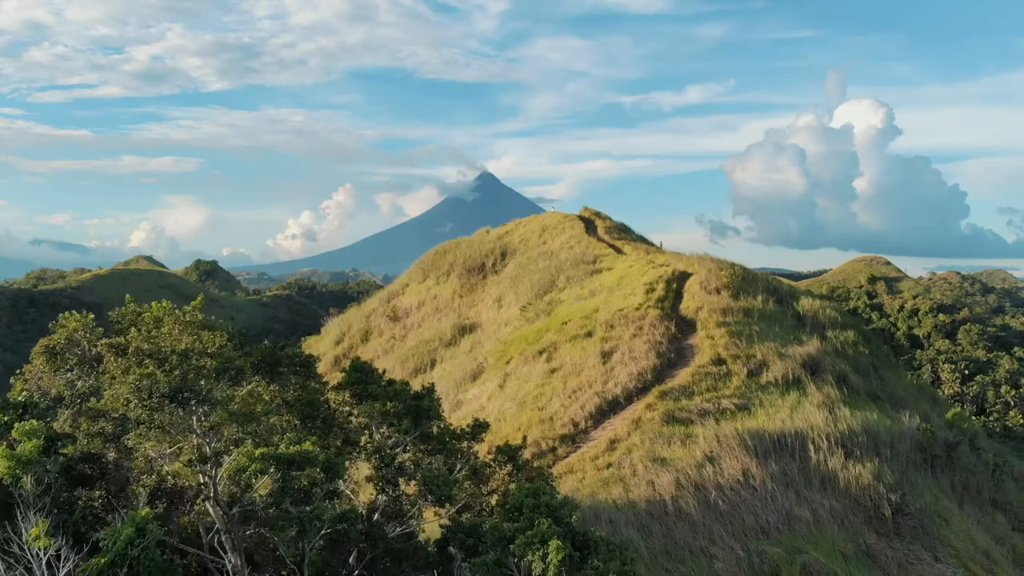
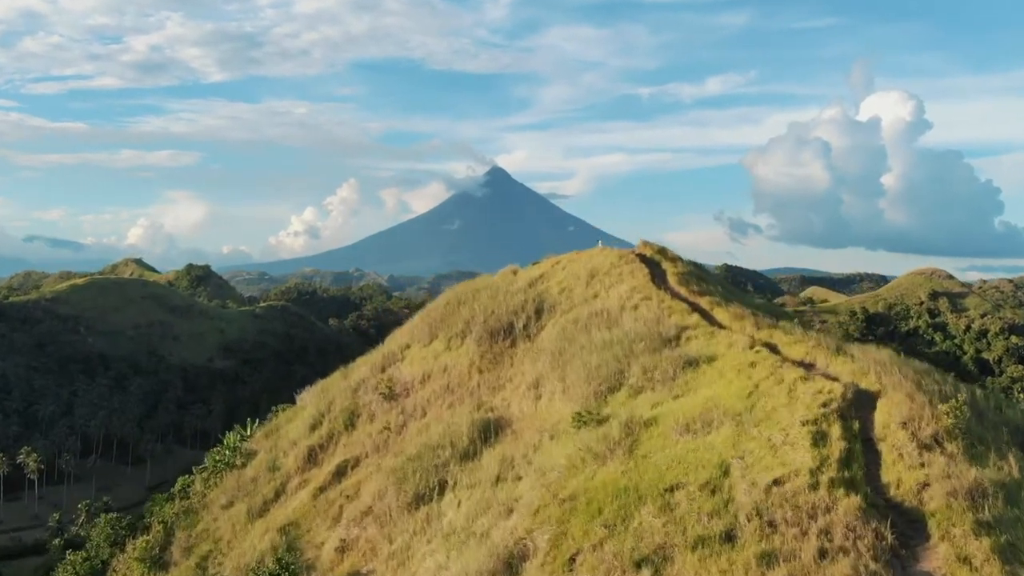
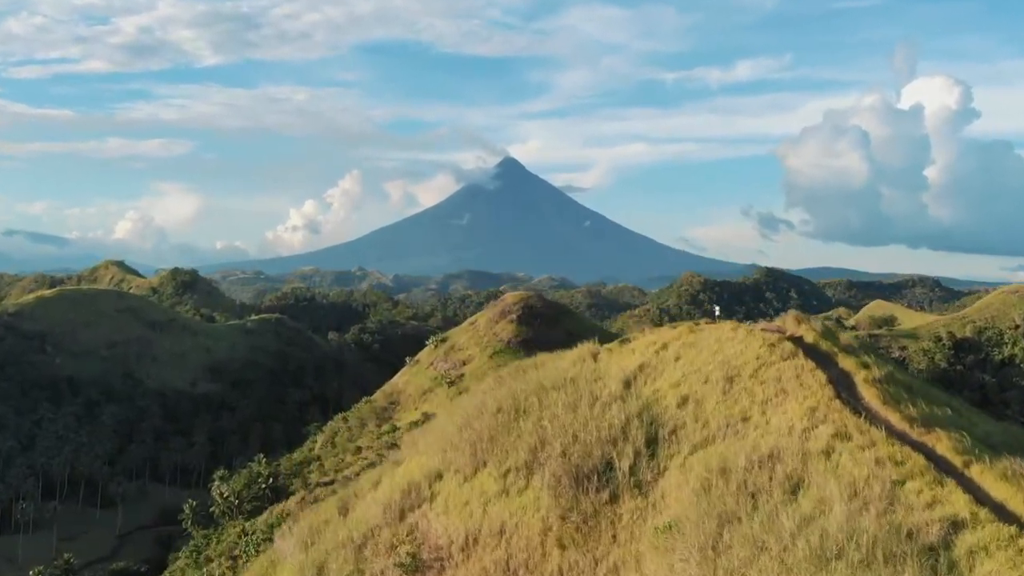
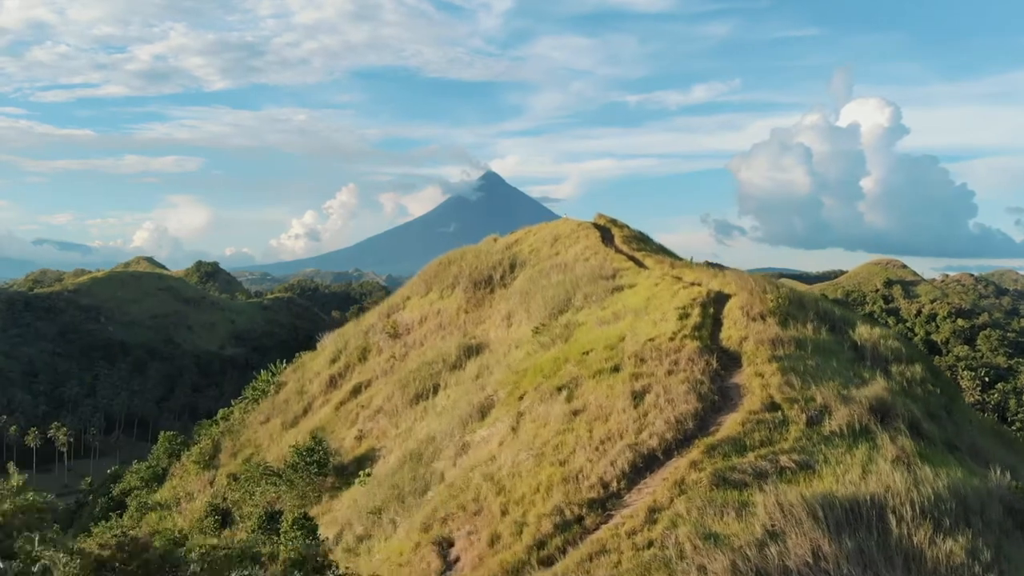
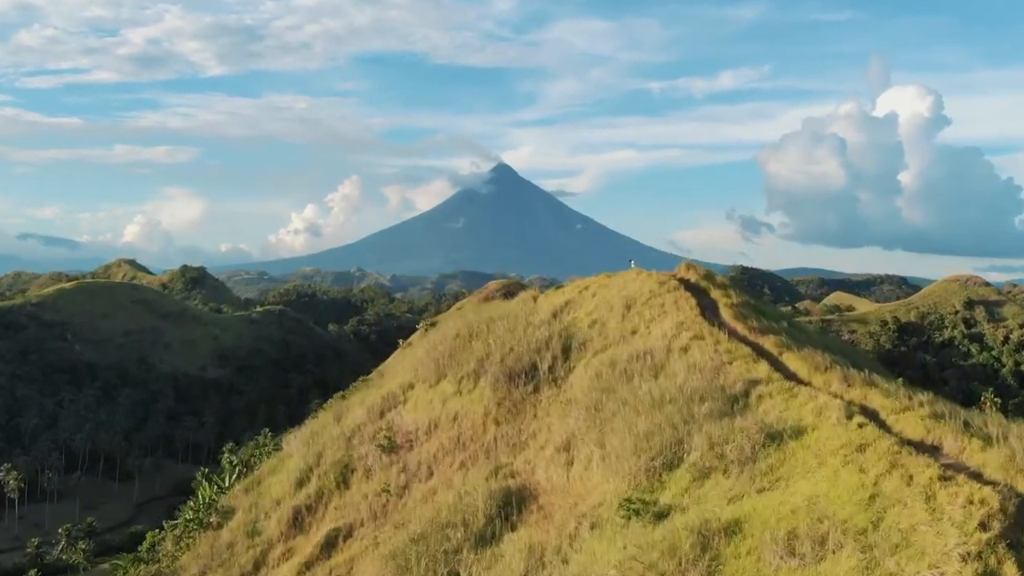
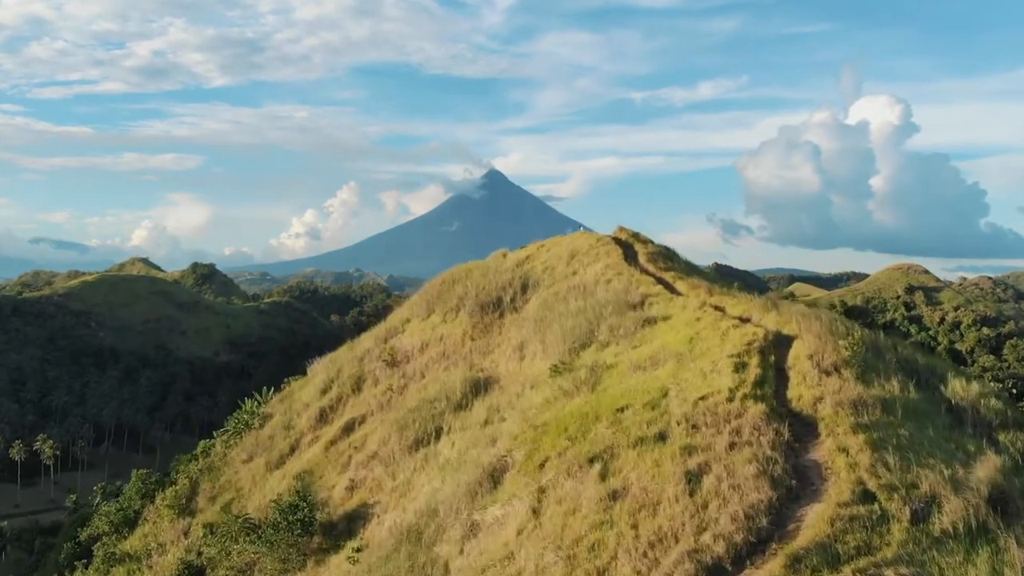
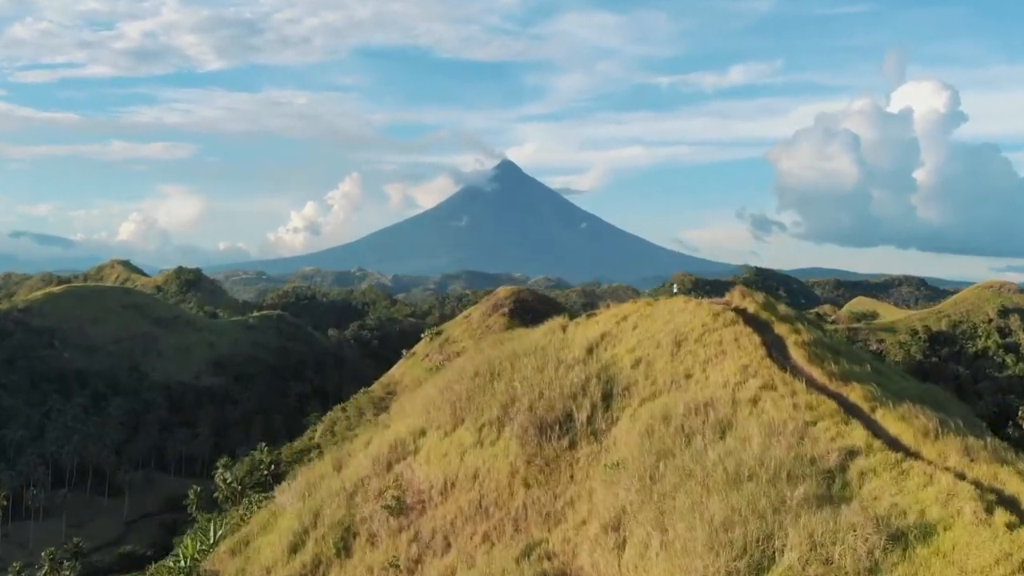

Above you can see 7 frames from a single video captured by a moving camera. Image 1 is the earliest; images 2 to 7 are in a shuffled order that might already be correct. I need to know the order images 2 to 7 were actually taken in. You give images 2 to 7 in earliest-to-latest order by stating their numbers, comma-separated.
4, 6, 2, 5, 7, 3
